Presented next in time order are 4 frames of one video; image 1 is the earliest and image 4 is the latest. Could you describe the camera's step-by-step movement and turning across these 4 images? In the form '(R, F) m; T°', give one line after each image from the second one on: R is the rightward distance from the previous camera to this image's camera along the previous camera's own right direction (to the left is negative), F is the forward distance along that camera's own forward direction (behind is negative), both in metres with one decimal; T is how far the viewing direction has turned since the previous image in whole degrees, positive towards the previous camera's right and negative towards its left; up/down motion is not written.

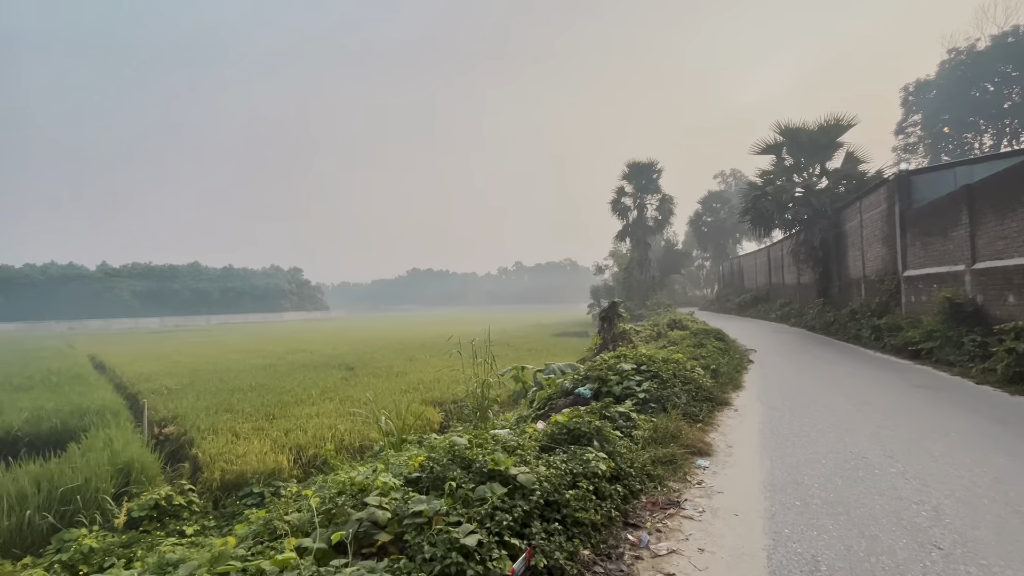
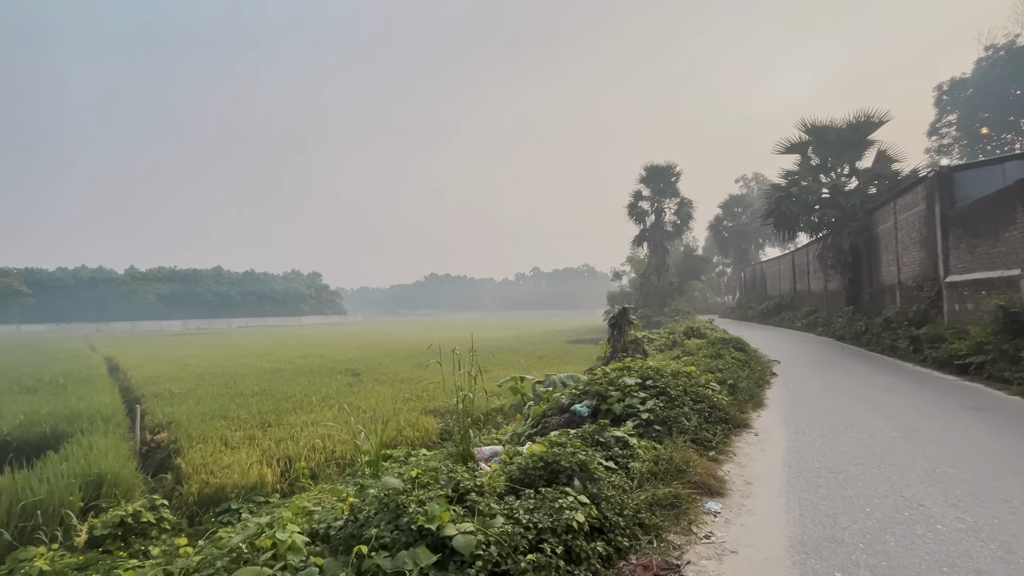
(+0.2, +0.5) m; -2°
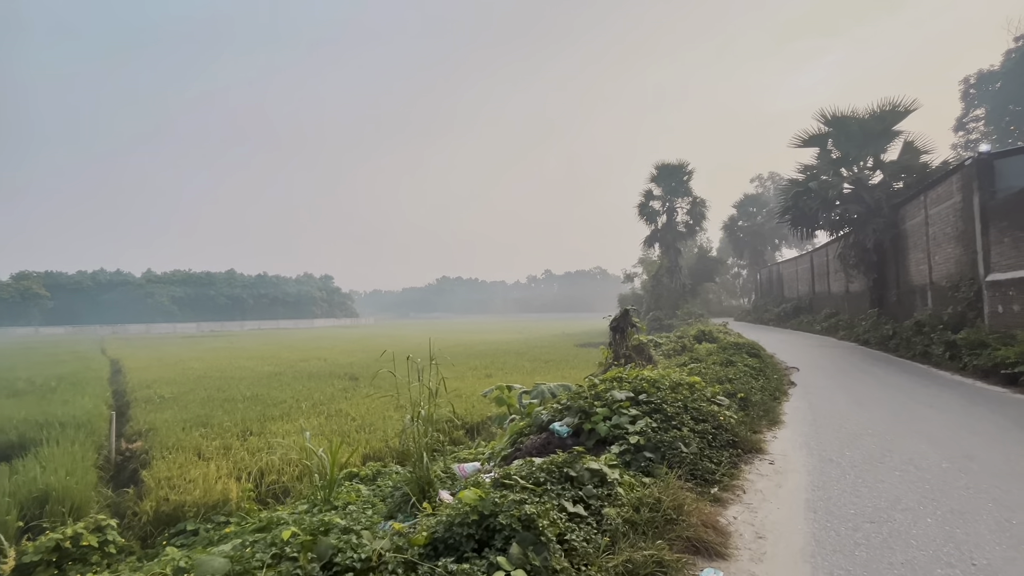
(+0.3, +0.6) m; -1°
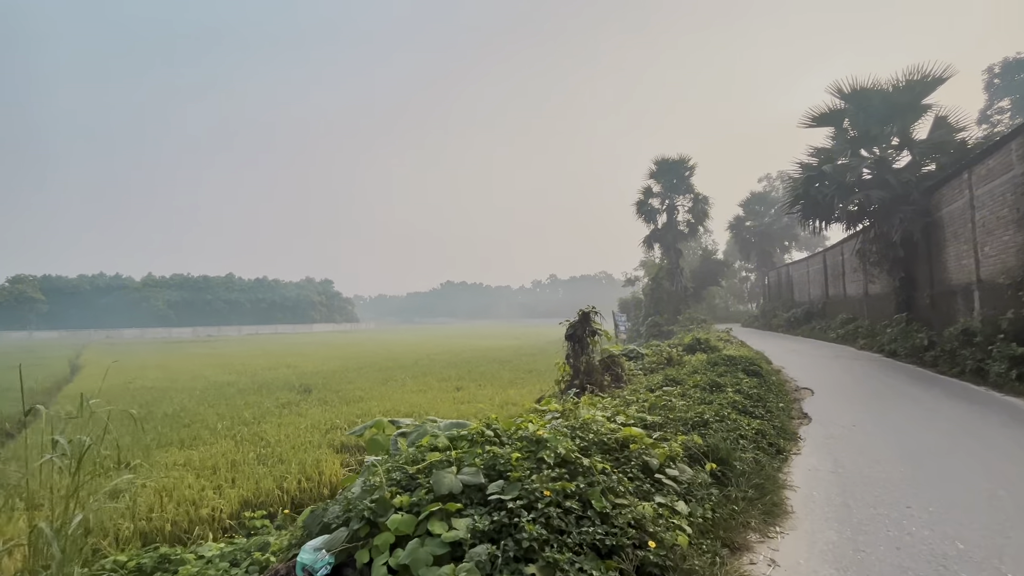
(+0.9, +1.8) m; -1°
